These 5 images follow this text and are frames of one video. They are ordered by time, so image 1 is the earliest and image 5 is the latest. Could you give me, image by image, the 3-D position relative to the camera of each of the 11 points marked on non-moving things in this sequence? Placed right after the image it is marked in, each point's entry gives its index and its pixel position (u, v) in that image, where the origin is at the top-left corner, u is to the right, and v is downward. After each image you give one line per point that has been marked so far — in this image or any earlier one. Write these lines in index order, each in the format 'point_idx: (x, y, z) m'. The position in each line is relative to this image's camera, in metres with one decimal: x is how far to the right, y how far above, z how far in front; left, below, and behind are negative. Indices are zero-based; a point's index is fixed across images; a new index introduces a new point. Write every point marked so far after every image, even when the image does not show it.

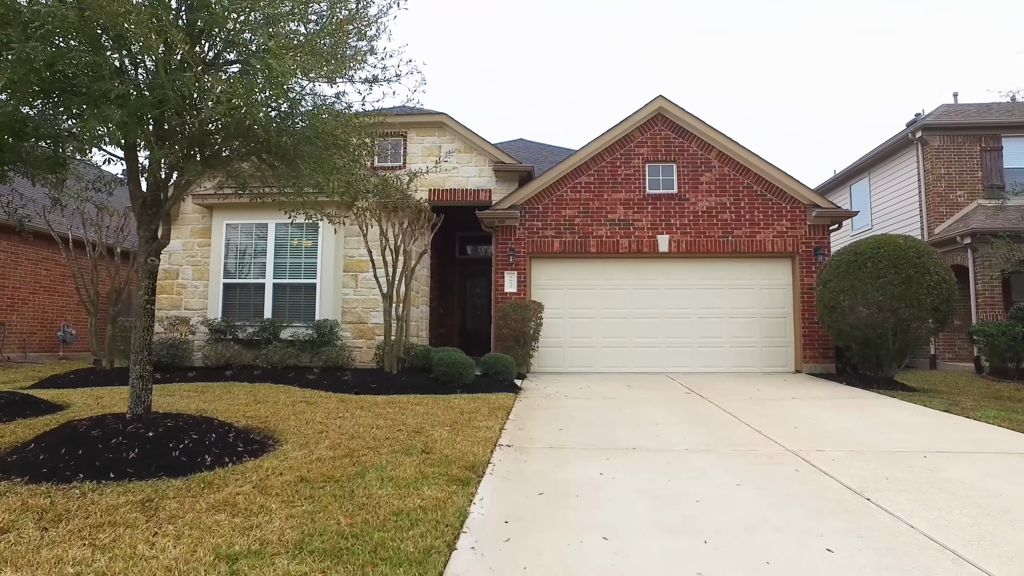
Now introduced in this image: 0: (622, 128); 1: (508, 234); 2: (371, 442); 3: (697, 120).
0: (+2.1, +3.0, +11.6) m
1: (-0.1, +1.0, +11.5) m
2: (-1.1, -1.2, +4.9) m
3: (+3.4, +3.1, +11.5) m
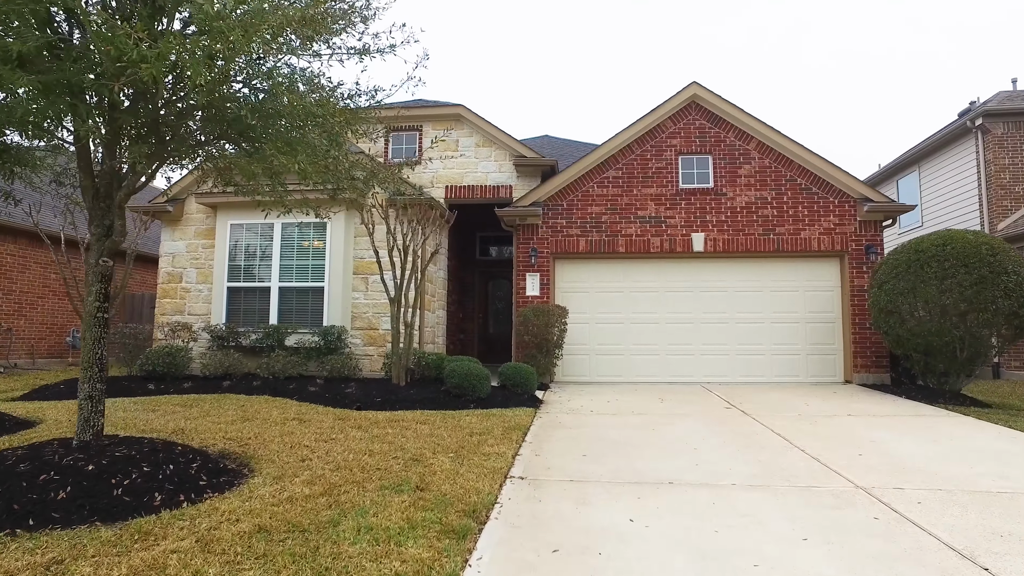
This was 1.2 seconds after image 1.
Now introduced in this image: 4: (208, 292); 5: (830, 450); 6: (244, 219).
0: (+2.4, +2.9, +10.7) m
1: (+0.3, +0.9, +10.7) m
2: (-1.0, -1.2, +4.1) m
3: (+3.7, +3.1, +10.6) m
4: (-4.9, -0.1, +10.2) m
5: (+2.7, -1.4, +5.3) m
6: (-4.3, +1.1, +10.1) m
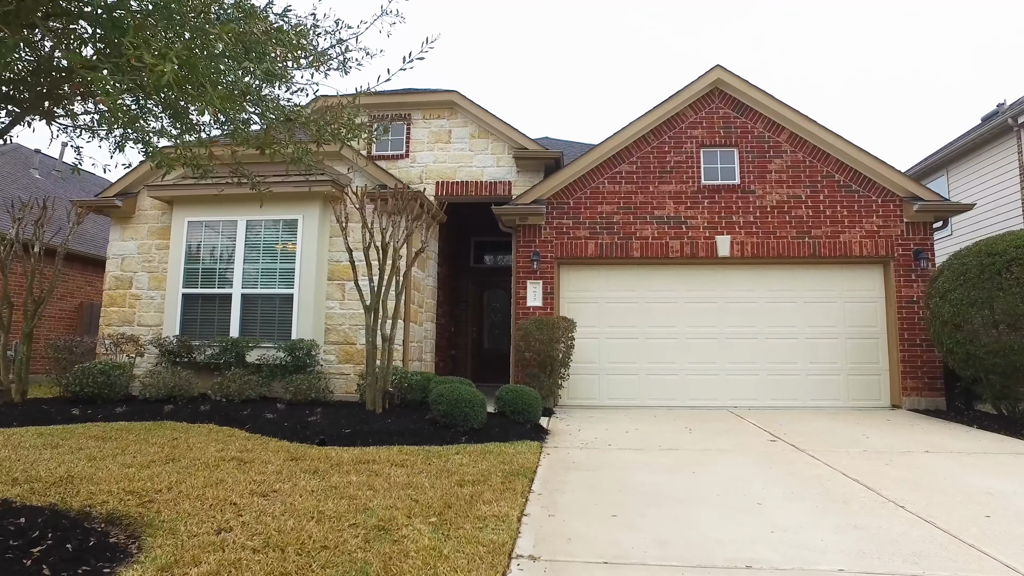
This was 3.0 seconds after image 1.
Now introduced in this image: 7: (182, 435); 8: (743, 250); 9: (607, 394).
0: (+2.4, +2.8, +9.5) m
1: (+0.3, +0.8, +9.4) m
2: (-1.0, -1.2, +2.8) m
3: (+3.7, +2.9, +9.4) m
4: (-5.0, -0.2, +8.8) m
5: (+2.7, -1.4, +4.0) m
6: (-4.3, +1.0, +8.8) m
7: (-2.8, -1.3, +5.4) m
8: (+3.4, +0.6, +9.2) m
9: (+1.4, -1.6, +9.3) m
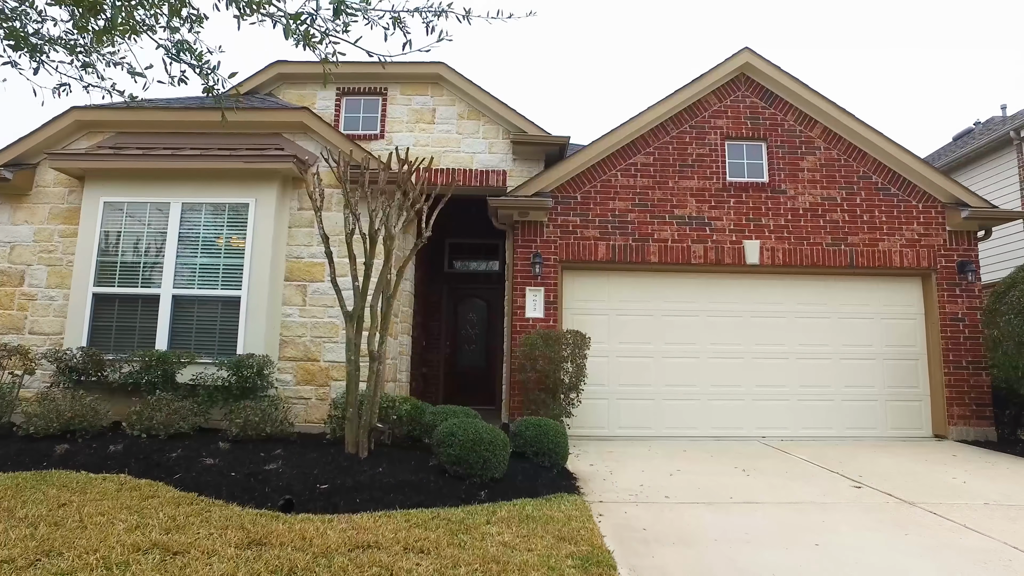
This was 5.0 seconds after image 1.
0: (+2.4, +2.6, +8.3) m
1: (+0.3, +0.7, +8.0) m
2: (-0.4, -1.1, +1.2) m
3: (+3.7, +2.7, +8.3) m
4: (-4.9, -0.1, +6.9) m
5: (+3.1, -1.4, +2.7) m
6: (-4.3, +1.0, +6.9) m
7: (-2.5, -1.2, +3.6) m
8: (+3.3, +0.4, +8.0) m
9: (+1.3, -1.7, +7.9) m
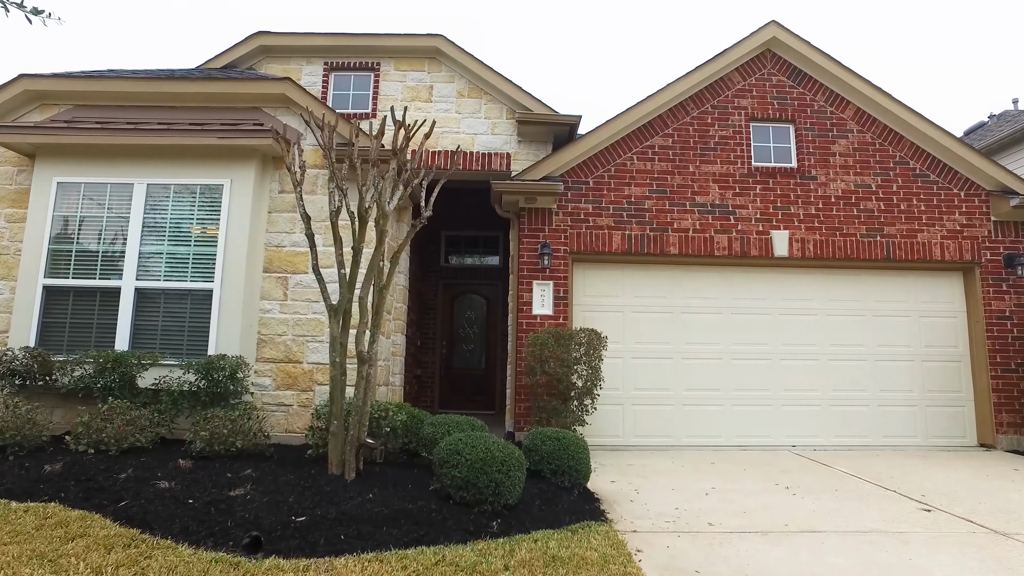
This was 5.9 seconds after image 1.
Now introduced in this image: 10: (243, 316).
0: (+2.5, +2.7, +7.6) m
1: (+0.3, +0.8, +7.2) m
2: (-0.3, -1.1, +0.5) m
3: (+3.8, +2.8, +7.6) m
4: (-4.9, -0.1, +6.1) m
5: (+3.3, -1.4, +2.0) m
6: (-4.2, +1.1, +6.1) m
7: (-2.4, -1.1, +2.8) m
8: (+3.4, +0.5, +7.3) m
9: (+1.4, -1.6, +7.1) m
10: (-2.5, -0.2, +5.8) m
